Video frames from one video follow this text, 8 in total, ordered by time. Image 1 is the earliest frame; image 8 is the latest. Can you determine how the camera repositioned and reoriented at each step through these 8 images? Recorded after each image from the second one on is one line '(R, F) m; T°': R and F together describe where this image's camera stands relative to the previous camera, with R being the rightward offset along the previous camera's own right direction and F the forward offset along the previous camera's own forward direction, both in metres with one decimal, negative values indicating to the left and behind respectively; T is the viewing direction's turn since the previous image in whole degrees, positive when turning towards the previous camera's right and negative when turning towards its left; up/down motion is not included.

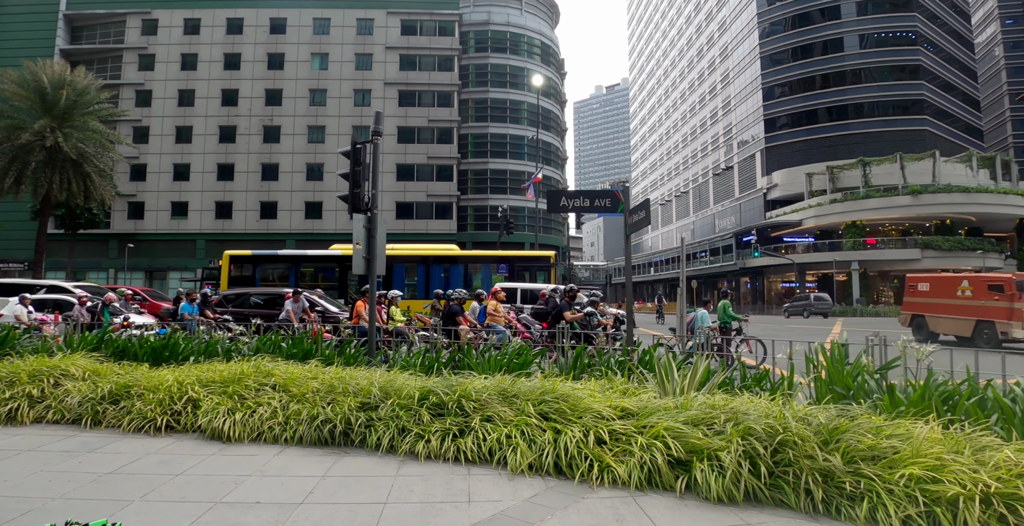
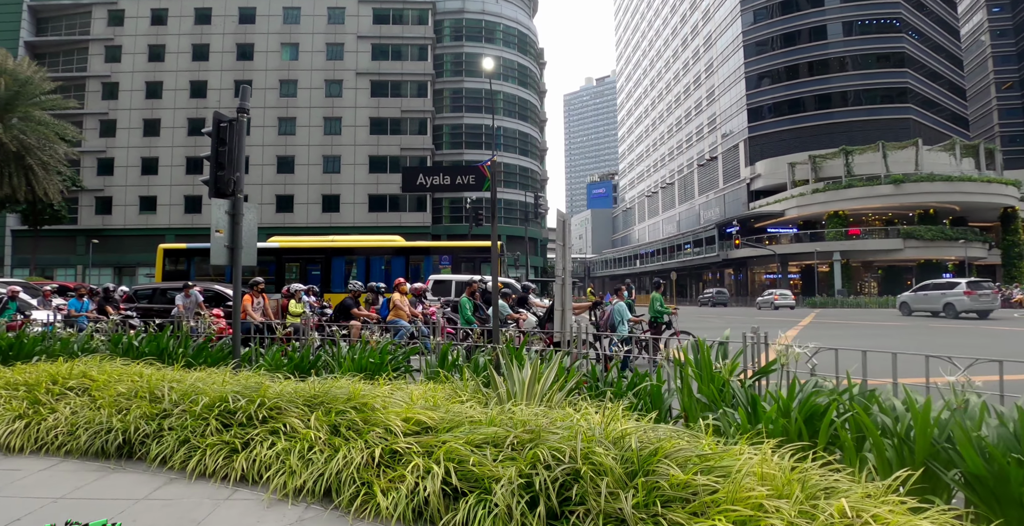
(+1.7, +0.8) m; 0°
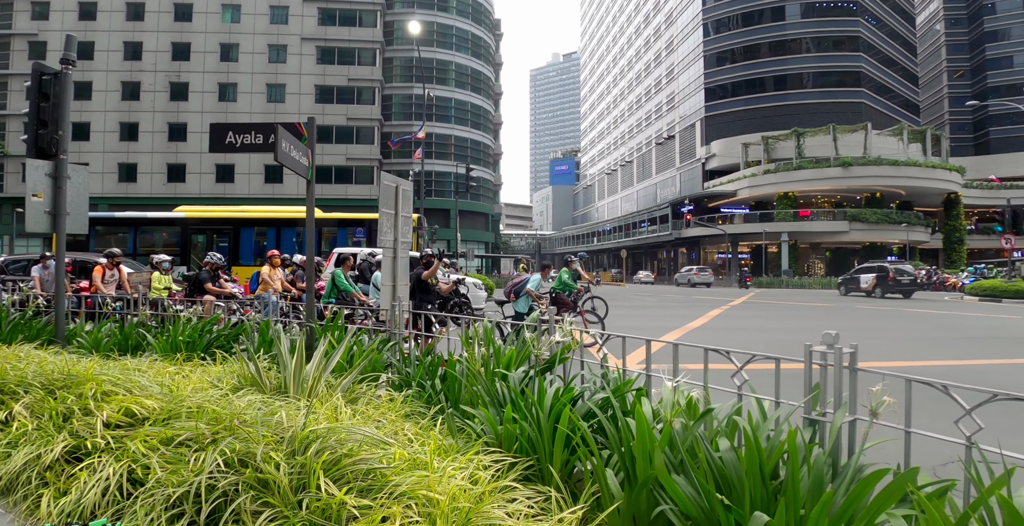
(+1.5, +0.4) m; +3°
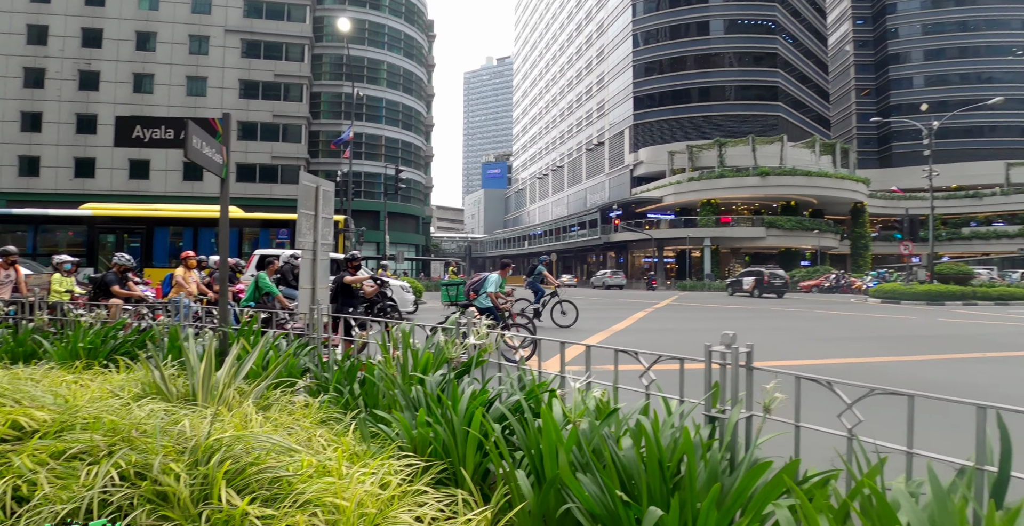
(+0.2, -0.1) m; +6°
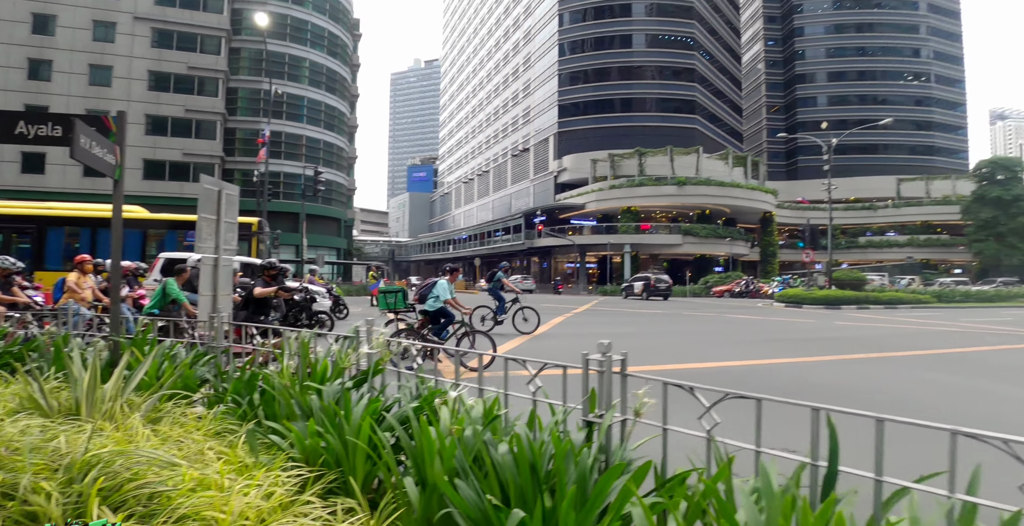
(+0.3, -0.1) m; +6°
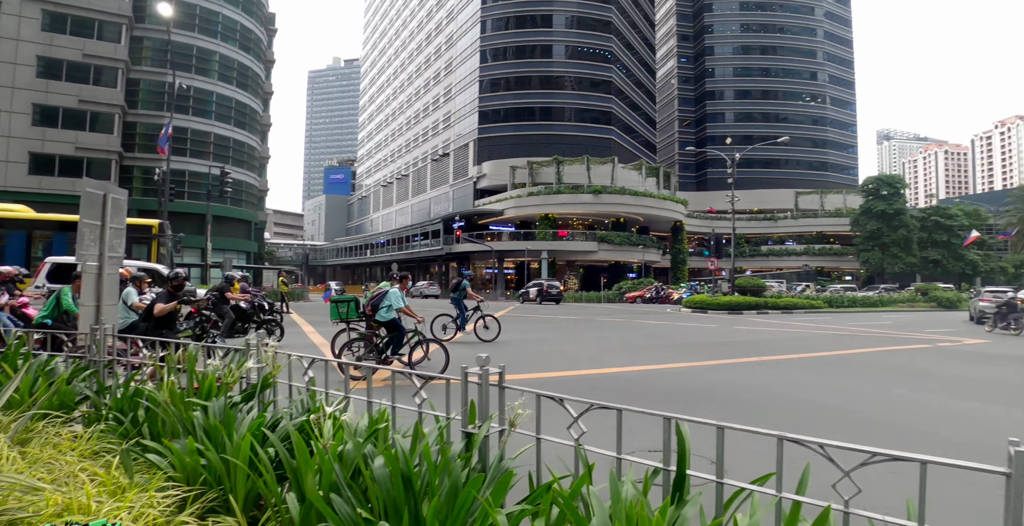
(+0.3, -0.2) m; +7°
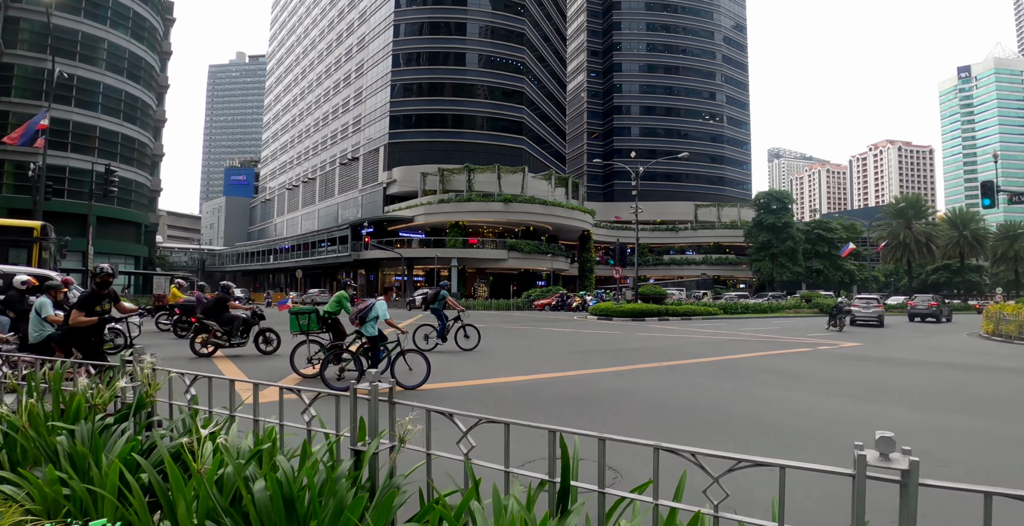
(+0.4, 0.0) m; +7°
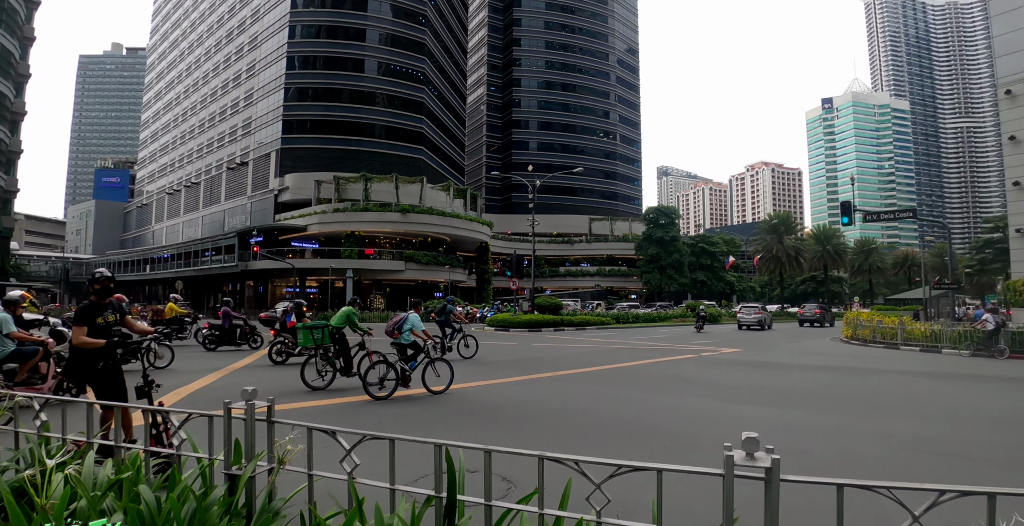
(+0.4, 0.0) m; +8°
